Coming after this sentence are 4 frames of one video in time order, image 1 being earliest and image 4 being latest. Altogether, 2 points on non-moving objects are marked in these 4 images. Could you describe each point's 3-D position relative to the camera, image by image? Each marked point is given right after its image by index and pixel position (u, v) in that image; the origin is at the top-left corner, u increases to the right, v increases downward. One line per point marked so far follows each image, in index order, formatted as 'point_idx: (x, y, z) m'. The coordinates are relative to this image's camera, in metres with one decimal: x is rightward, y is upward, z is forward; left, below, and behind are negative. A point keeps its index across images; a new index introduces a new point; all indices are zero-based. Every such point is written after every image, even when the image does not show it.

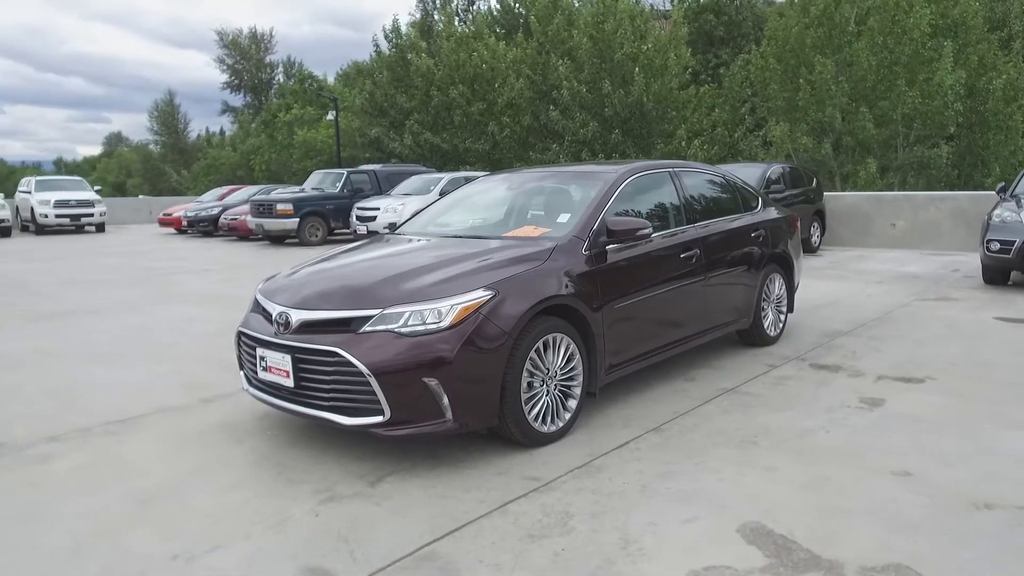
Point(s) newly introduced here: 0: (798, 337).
0: (+2.9, -0.5, +7.5) m
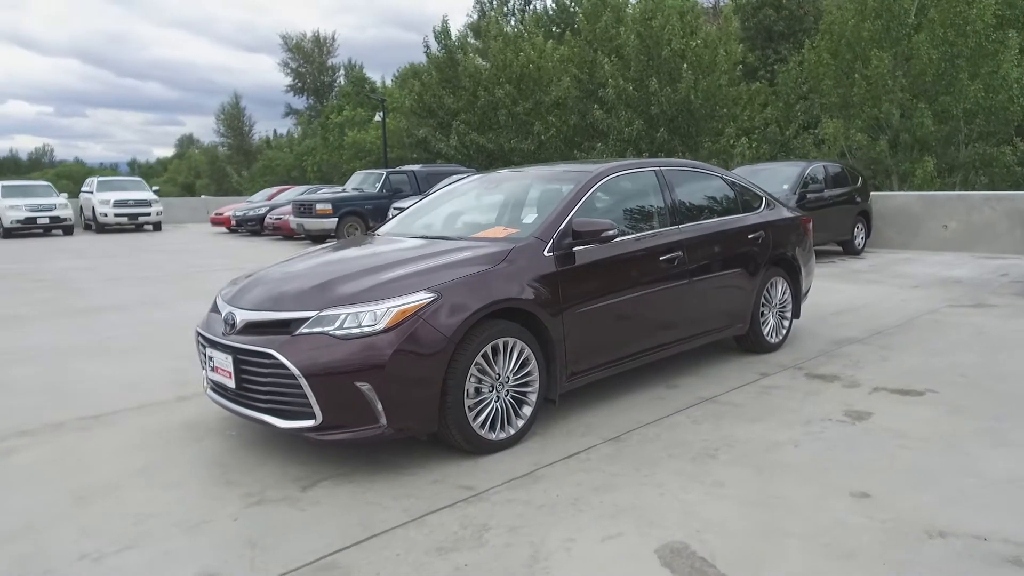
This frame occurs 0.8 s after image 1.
0: (+2.8, -0.5, +7.1) m
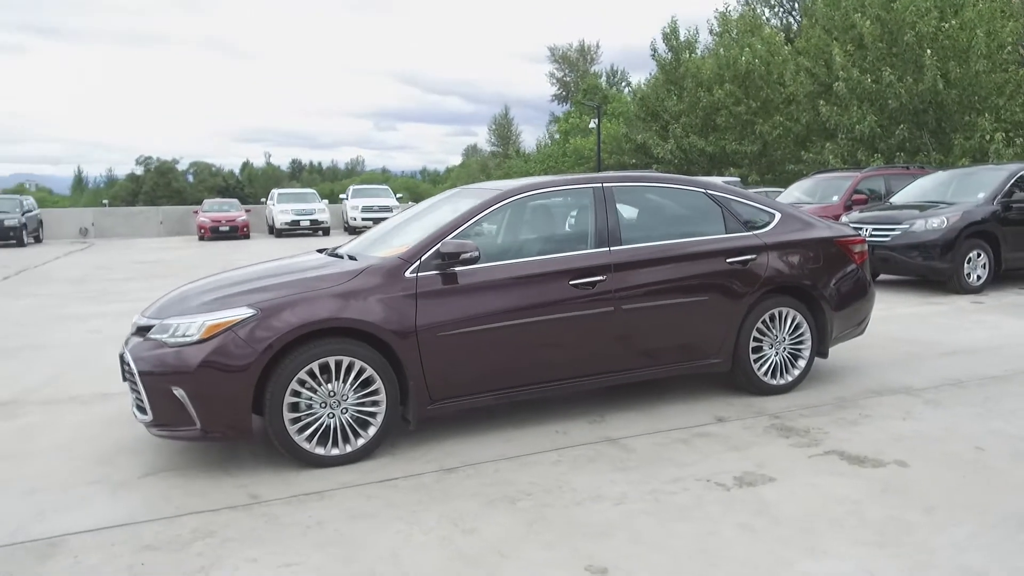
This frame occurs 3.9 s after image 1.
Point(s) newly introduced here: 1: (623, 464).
0: (+2.6, -0.8, +6.0) m
1: (+0.7, -1.1, +4.5) m
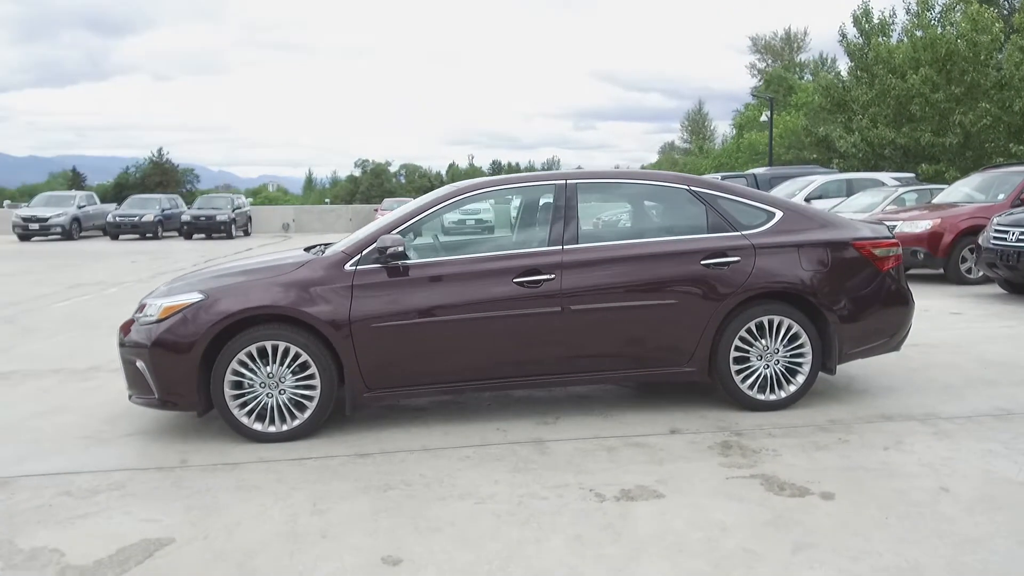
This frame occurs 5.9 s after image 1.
0: (+2.3, -0.9, +5.4) m
1: (+0.1, -1.1, +4.4) m
